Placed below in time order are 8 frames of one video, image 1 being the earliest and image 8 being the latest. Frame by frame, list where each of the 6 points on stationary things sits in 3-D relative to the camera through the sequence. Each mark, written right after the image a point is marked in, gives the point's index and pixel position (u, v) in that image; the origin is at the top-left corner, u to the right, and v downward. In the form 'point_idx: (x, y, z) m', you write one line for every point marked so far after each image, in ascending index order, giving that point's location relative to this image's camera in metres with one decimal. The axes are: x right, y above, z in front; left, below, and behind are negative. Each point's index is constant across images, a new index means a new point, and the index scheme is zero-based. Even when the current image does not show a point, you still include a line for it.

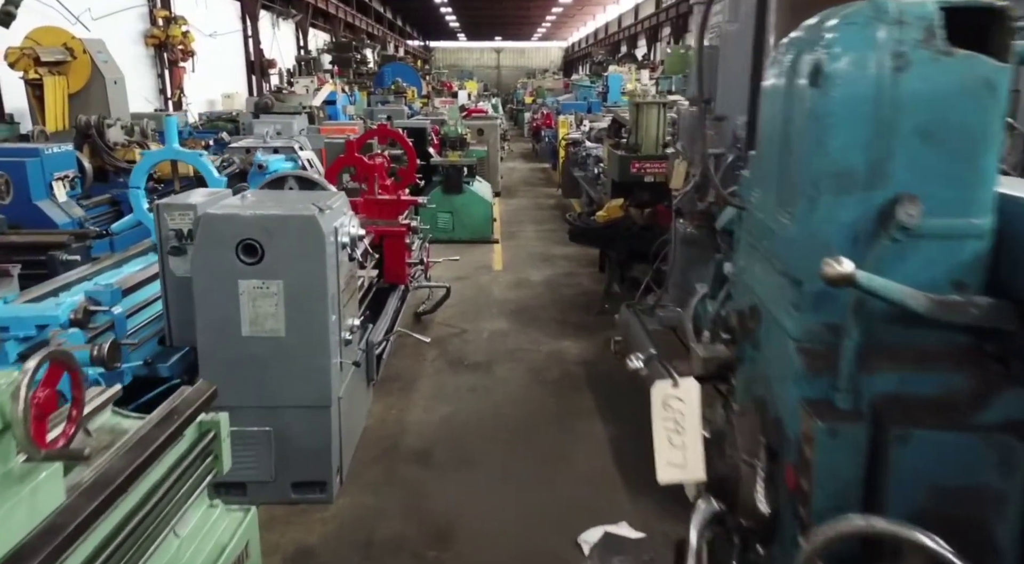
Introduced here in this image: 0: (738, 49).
0: (+0.6, +0.6, +1.9) m
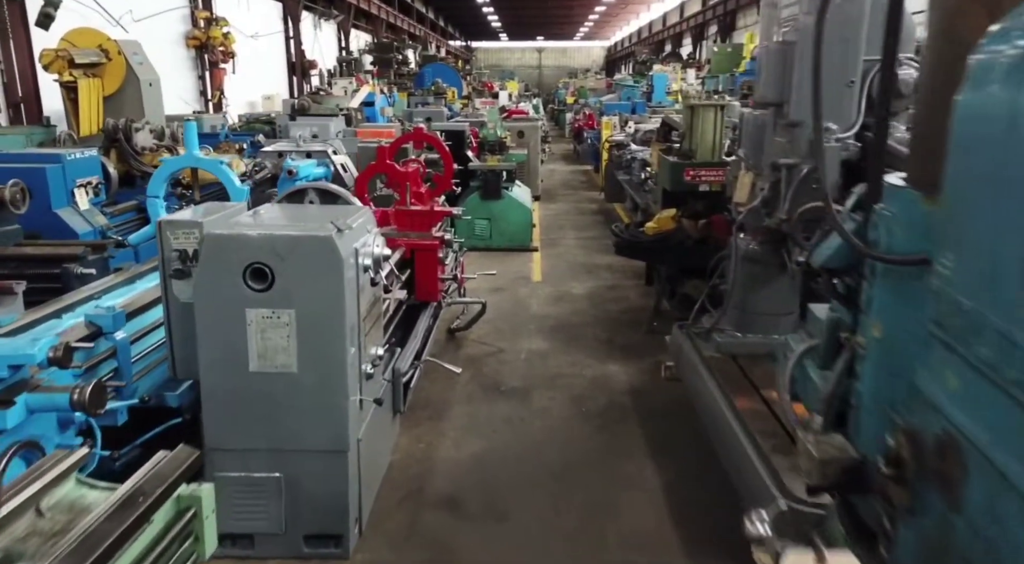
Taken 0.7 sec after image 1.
0: (+0.7, +0.6, +1.7) m
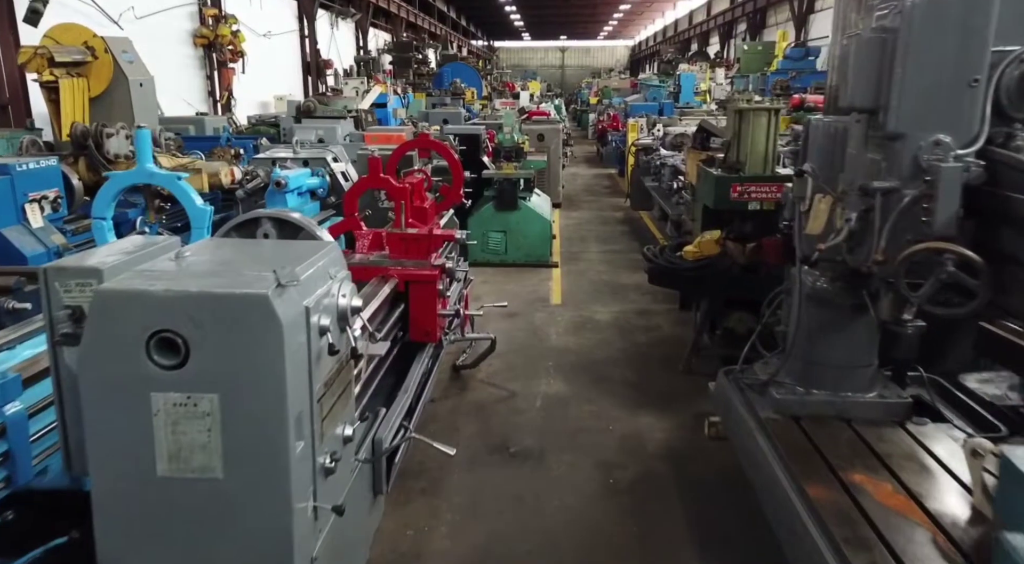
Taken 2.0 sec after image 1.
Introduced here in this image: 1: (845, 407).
0: (+0.7, +0.5, +1.3) m
1: (+0.9, -0.3, +1.8) m
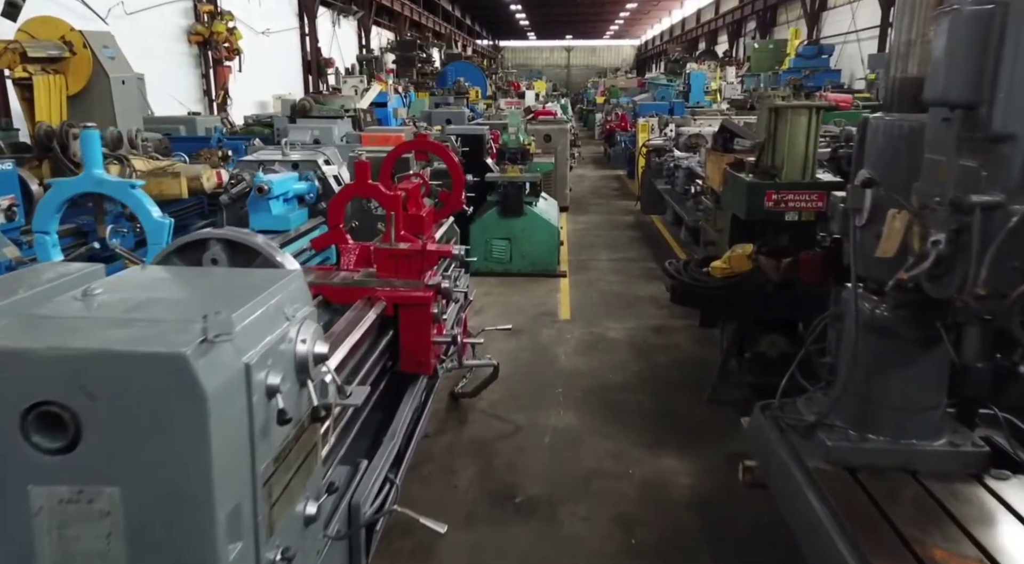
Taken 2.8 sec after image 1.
0: (+0.8, +0.4, +1.0) m
1: (+0.9, -0.4, +1.5) m
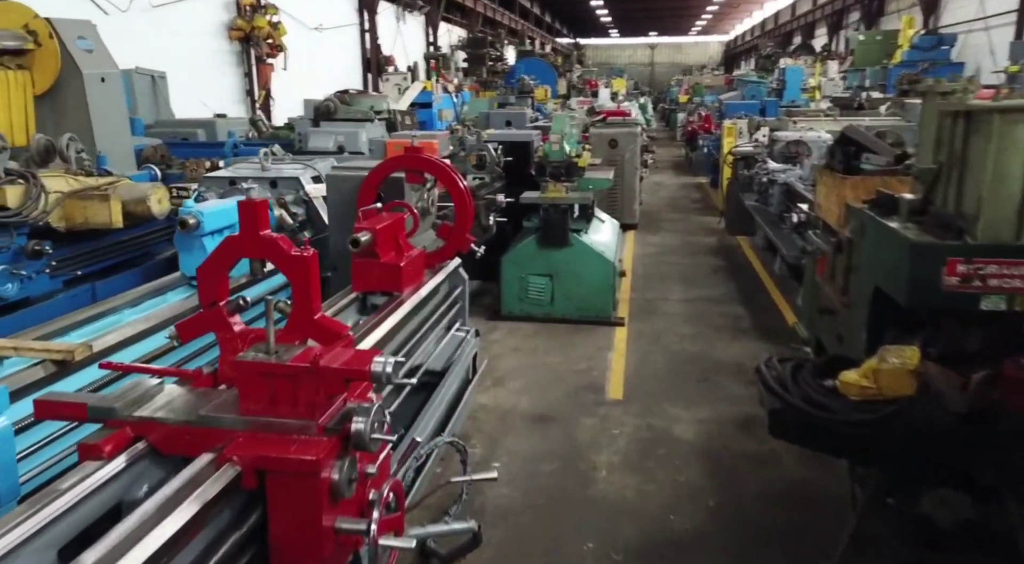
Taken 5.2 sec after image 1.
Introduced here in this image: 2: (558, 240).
0: (+0.6, +0.2, +0.1) m
1: (+0.8, -0.6, +0.6) m
2: (+0.2, +0.2, +3.0) m
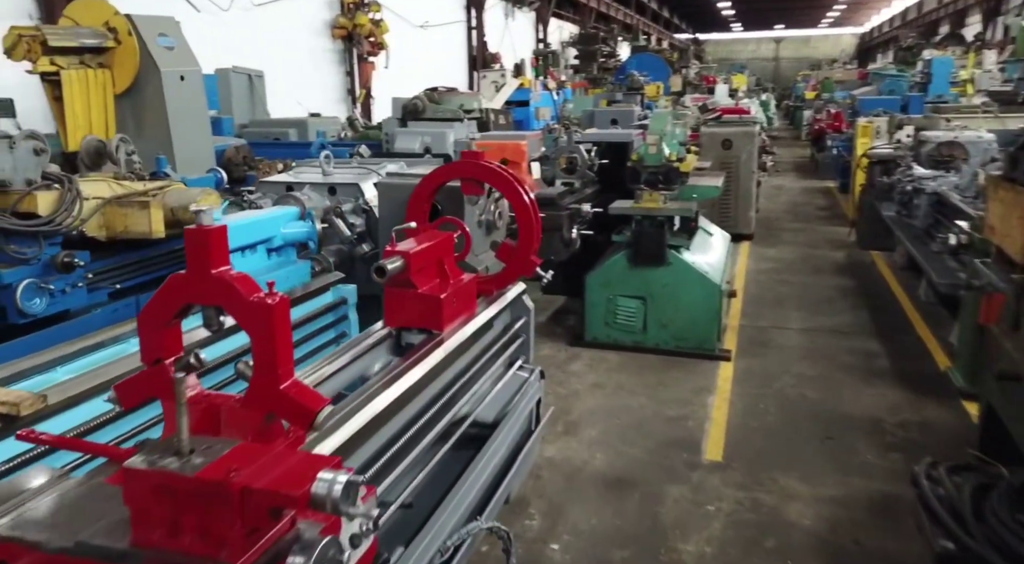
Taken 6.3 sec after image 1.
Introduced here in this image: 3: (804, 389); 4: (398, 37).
0: (+0.5, +0.1, -0.3) m
1: (+0.7, -0.7, +0.2) m
2: (+0.5, +0.1, +2.6) m
3: (+1.0, -0.3, +2.3) m
4: (-1.2, +2.5, +7.2) m
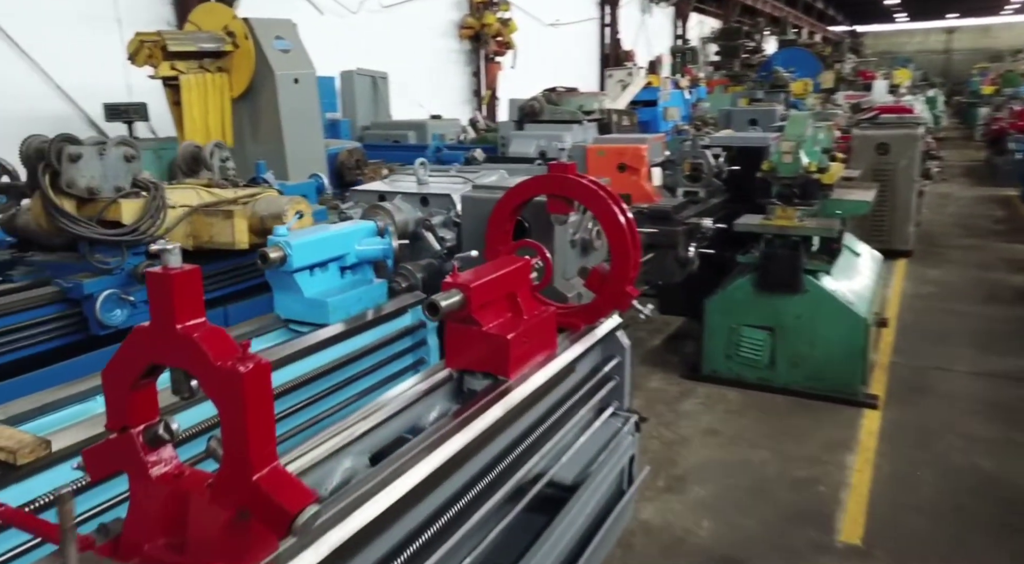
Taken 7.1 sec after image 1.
0: (+0.3, 0.0, -0.7) m
1: (+0.6, -0.8, -0.2) m
2: (+0.9, 0.0, +2.2) m
3: (+1.3, -0.5, +1.9) m
4: (+0.1, +2.5, +7.1) m
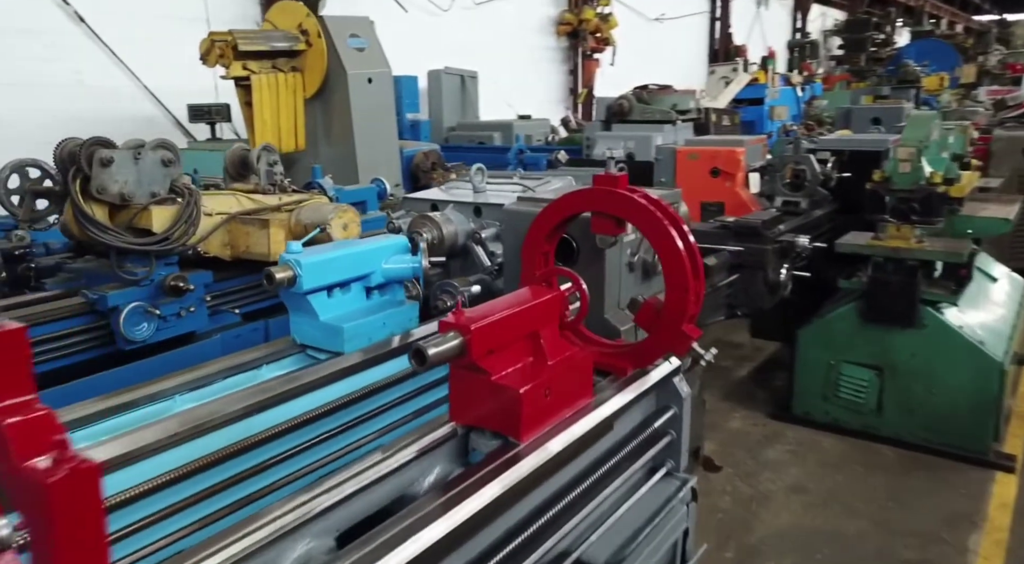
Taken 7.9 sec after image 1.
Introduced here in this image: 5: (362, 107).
0: (0.0, -0.1, -0.9) m
1: (+0.3, -0.9, -0.5) m
2: (+1.0, -0.1, +1.8) m
3: (+1.3, -0.6, +1.5) m
4: (+1.1, +2.4, +6.7) m
5: (-0.7, +0.8, +3.1) m
